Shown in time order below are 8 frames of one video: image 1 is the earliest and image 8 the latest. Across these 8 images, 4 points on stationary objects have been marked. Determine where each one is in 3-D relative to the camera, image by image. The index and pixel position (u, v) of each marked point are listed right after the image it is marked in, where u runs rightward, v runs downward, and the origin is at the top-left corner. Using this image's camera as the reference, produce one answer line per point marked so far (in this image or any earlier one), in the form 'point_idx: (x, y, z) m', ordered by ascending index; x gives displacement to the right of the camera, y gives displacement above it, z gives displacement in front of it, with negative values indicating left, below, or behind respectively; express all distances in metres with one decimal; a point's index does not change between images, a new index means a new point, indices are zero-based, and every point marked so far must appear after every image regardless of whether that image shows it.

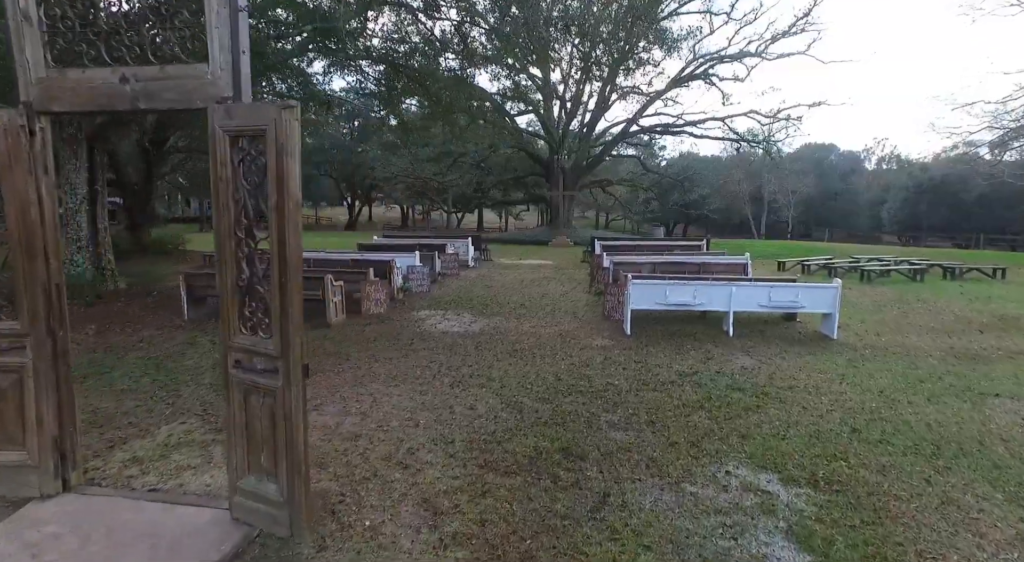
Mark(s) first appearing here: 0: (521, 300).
0: (+0.1, -0.3, +9.7) m
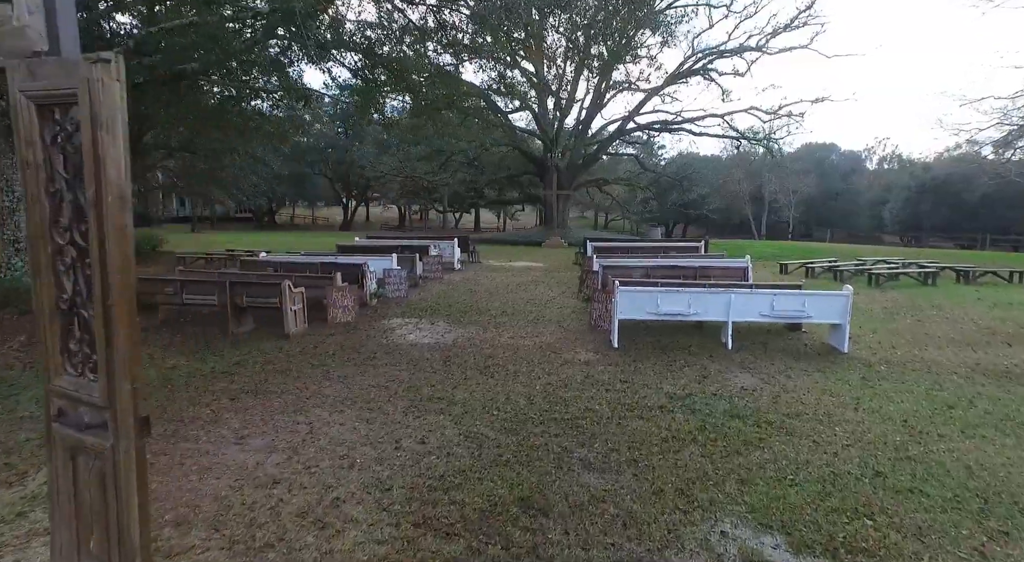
0: (-0.1, -0.4, +9.0) m
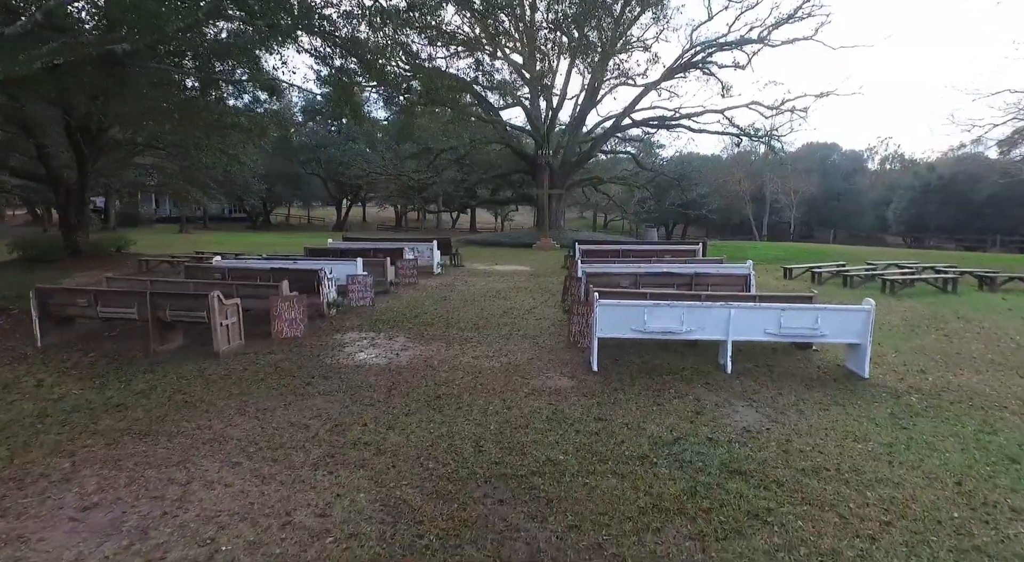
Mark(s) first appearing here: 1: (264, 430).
0: (-0.5, -0.5, +8.0) m
1: (-1.7, -1.0, +4.1) m
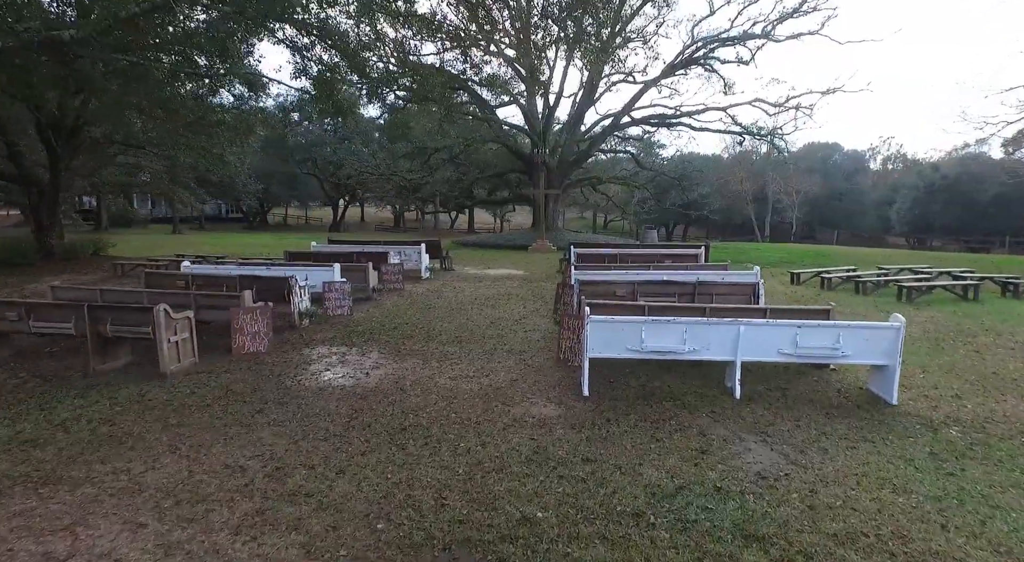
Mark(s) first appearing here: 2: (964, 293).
0: (-0.7, -0.6, +7.4) m
1: (-1.9, -1.2, +3.4) m
2: (+7.3, -0.2, +9.3) m
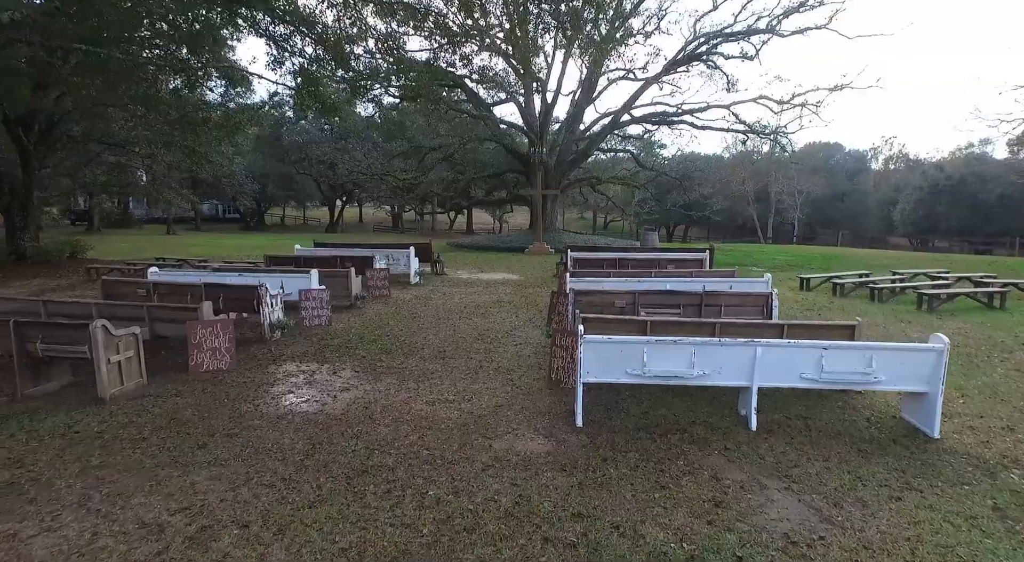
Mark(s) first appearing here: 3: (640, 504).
0: (-0.8, -0.7, +6.8) m
1: (-2.0, -1.3, +2.8) m
2: (+7.2, -0.3, +8.7) m
3: (+0.7, -1.2, +3.1) m
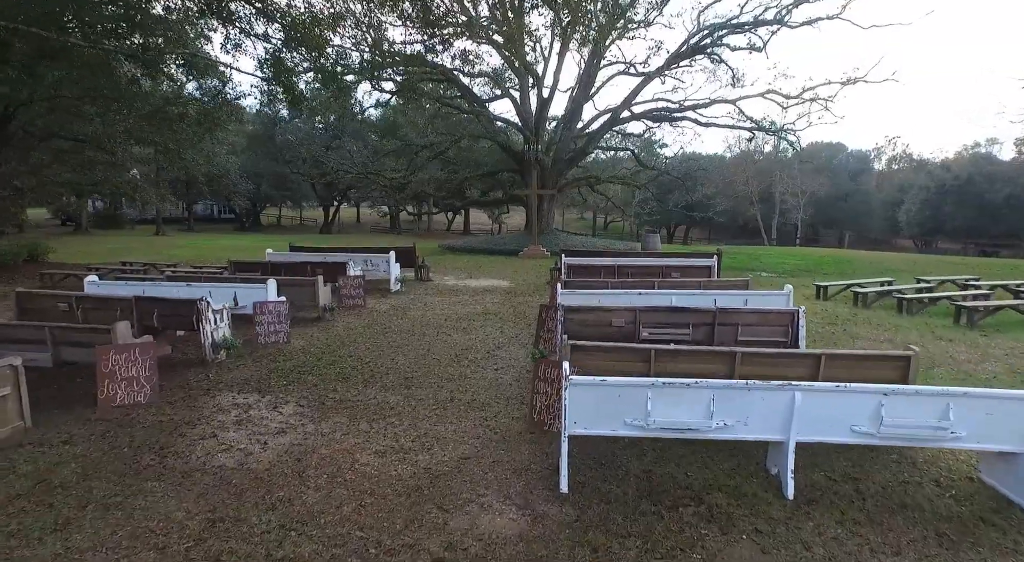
0: (-1.0, -0.9, +5.8) m
1: (-2.2, -1.4, +1.9) m
2: (+7.0, -0.4, +7.7) m
3: (+0.5, -1.3, +2.2) m
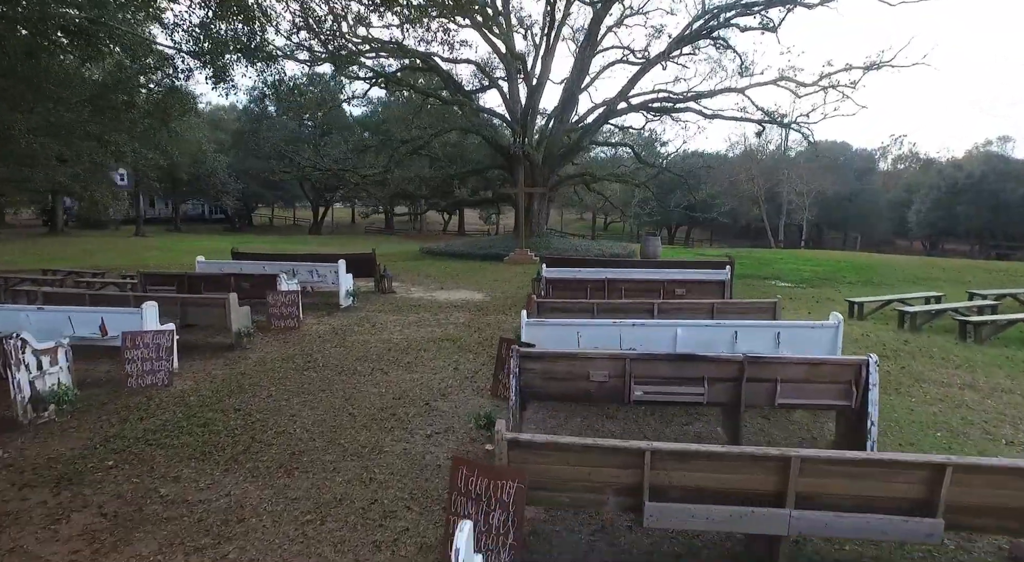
0: (-1.4, -1.1, +4.1) m
1: (-2.7, -1.6, +0.2) m
2: (+6.5, -0.6, +6.0) m
3: (+0.1, -1.5, +0.5) m
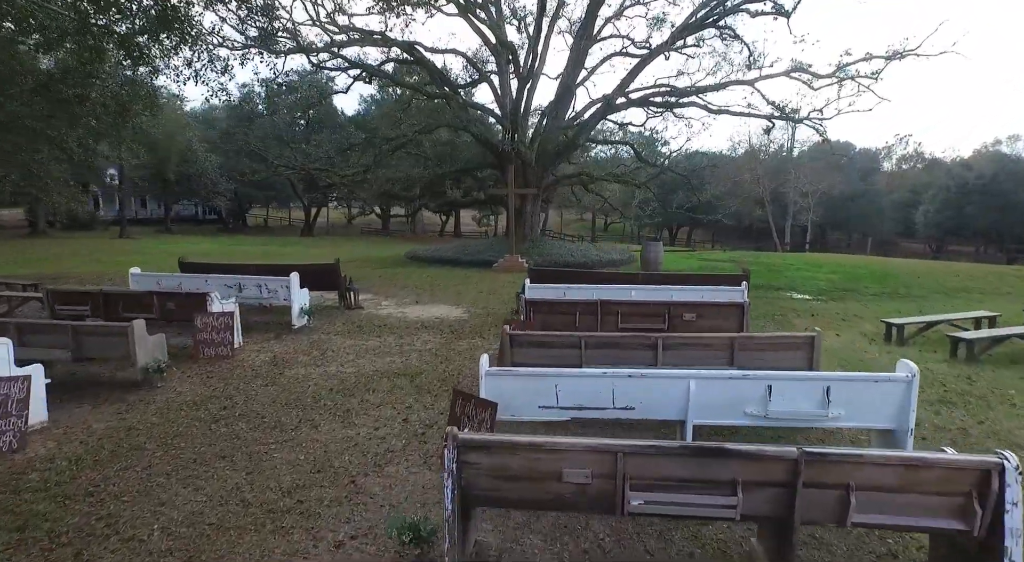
0: (-1.7, -1.3, +2.9) m
1: (-2.9, -1.8, -1.1) m
2: (+6.3, -0.9, +4.8) m
3: (-0.2, -1.8, -0.7) m
